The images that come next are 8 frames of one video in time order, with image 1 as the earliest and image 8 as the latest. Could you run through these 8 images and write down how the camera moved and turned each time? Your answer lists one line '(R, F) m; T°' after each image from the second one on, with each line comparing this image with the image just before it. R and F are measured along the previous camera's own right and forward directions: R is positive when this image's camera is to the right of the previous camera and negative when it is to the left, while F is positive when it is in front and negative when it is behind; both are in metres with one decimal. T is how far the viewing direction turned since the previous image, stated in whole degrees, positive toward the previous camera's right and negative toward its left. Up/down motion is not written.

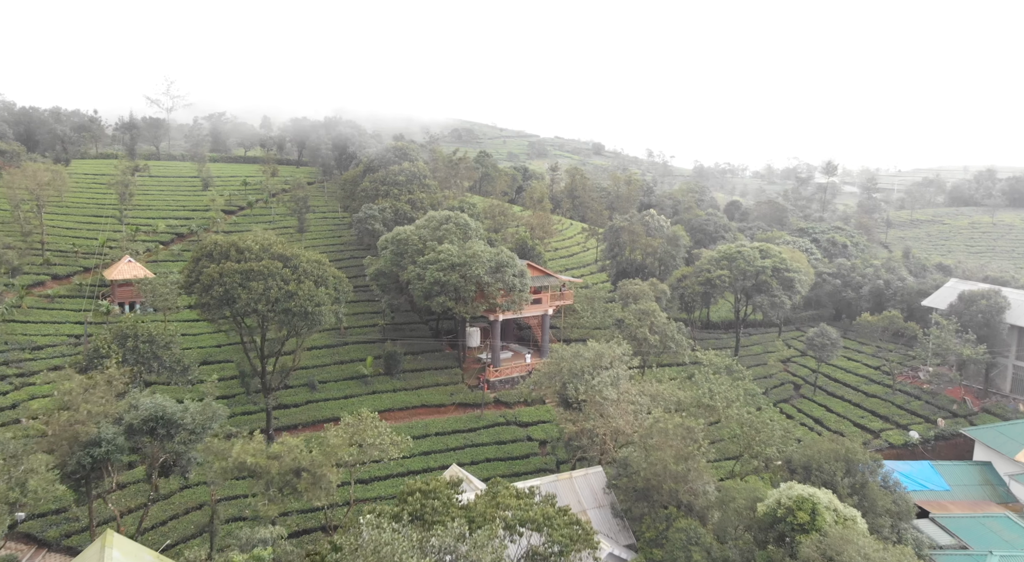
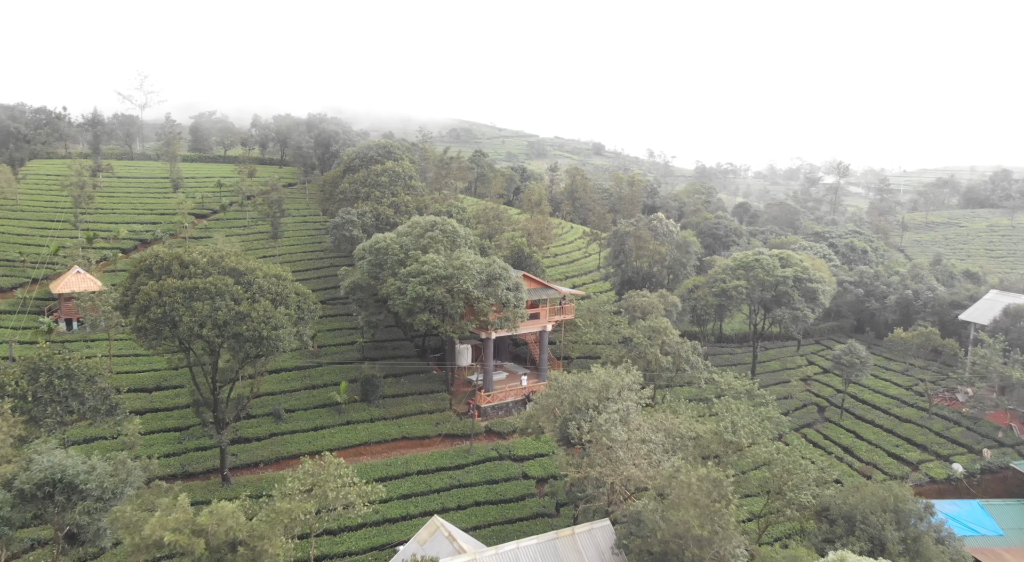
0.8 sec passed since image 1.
(+0.3, +5.3) m; 0°
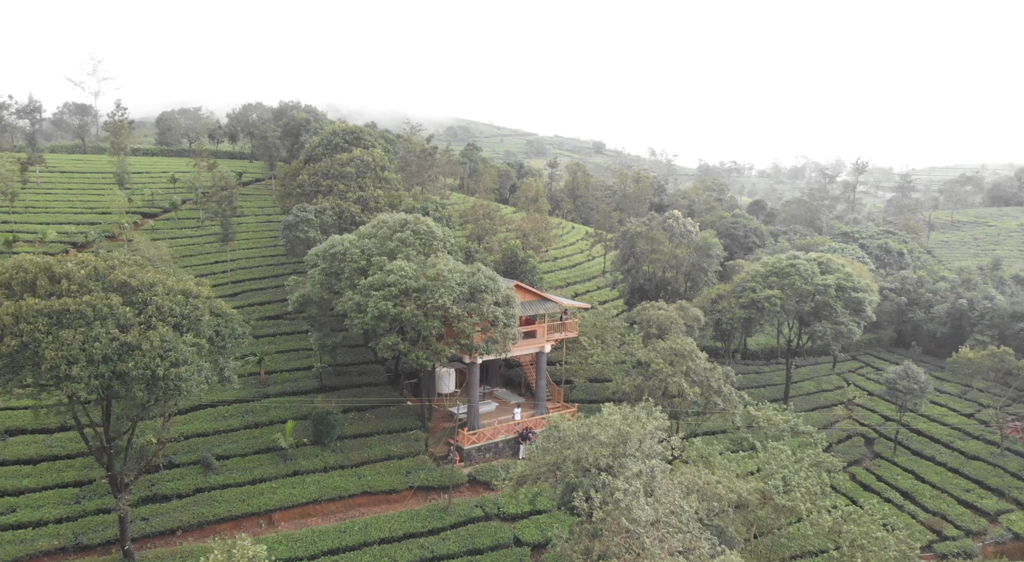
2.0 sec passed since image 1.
(+0.5, +8.0) m; 0°
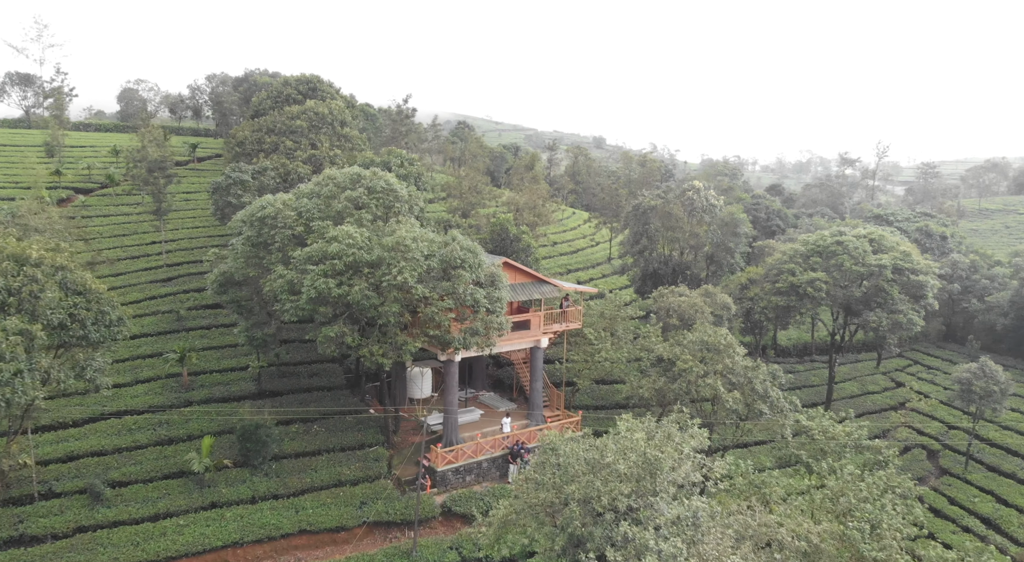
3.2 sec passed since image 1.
(+0.5, +7.5) m; 0°
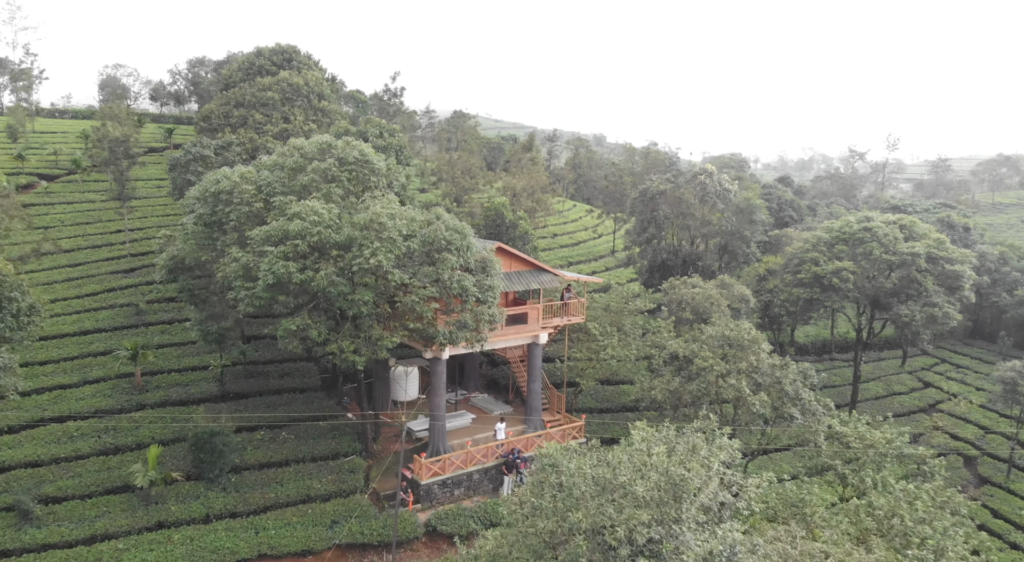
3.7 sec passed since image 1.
(+0.2, +3.3) m; 0°
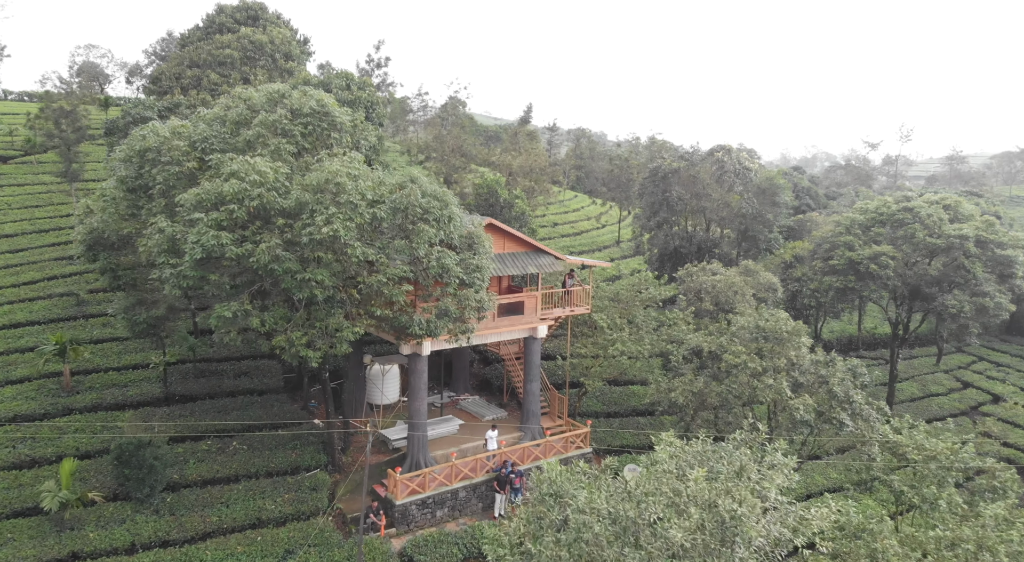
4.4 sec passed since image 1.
(+0.2, +3.8) m; 0°
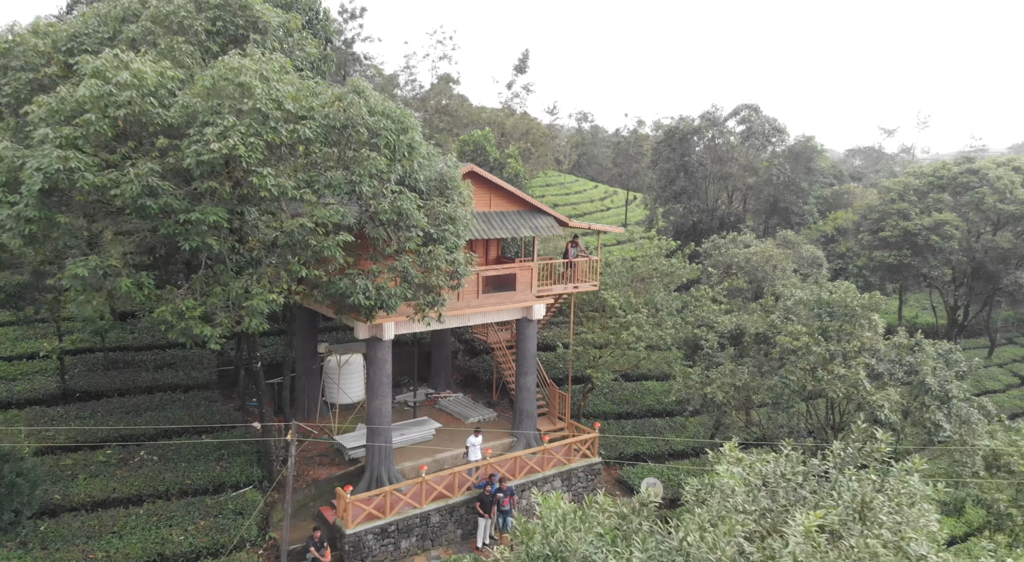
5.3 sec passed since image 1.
(+0.3, +4.6) m; 0°
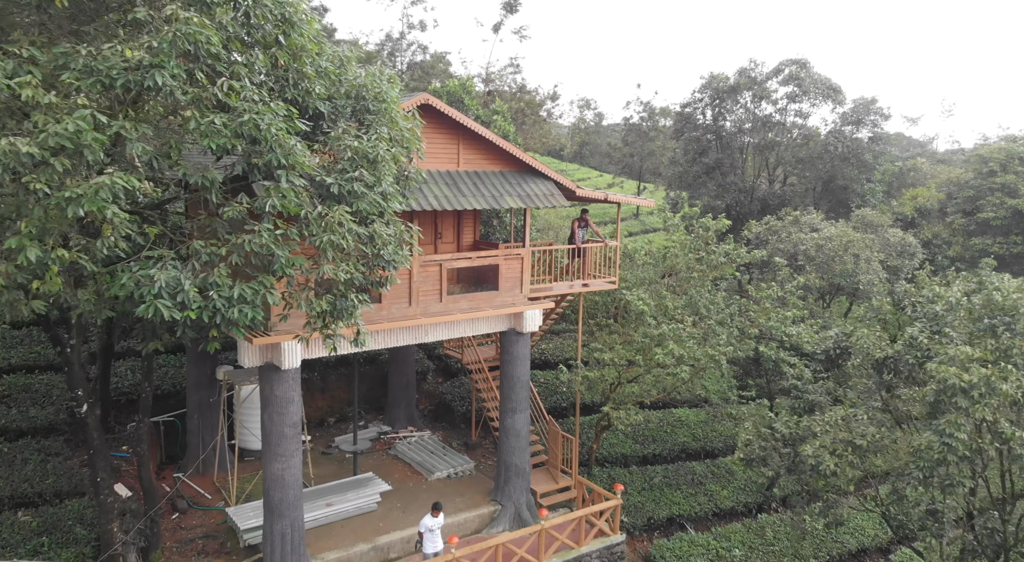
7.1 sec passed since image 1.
(+0.3, +5.8) m; 0°
